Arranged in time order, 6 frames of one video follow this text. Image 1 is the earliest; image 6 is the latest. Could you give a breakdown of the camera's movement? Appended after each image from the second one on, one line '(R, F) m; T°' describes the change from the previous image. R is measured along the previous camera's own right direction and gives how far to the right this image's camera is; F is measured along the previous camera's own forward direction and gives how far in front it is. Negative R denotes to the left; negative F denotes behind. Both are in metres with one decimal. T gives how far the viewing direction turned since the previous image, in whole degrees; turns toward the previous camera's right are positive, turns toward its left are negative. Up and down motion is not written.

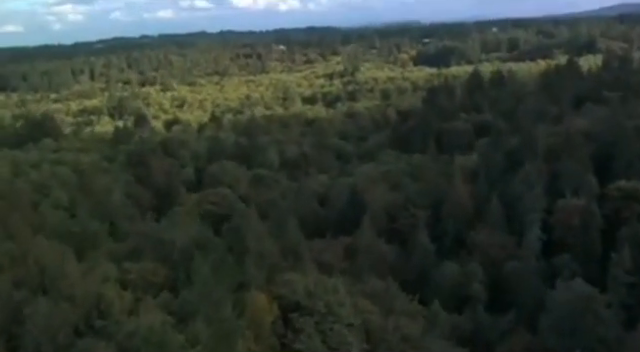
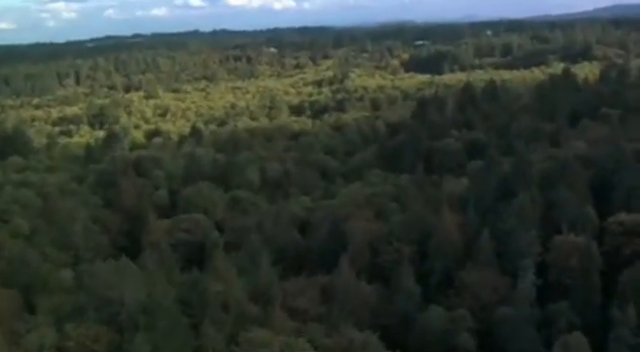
(+0.4, +1.5) m; 0°
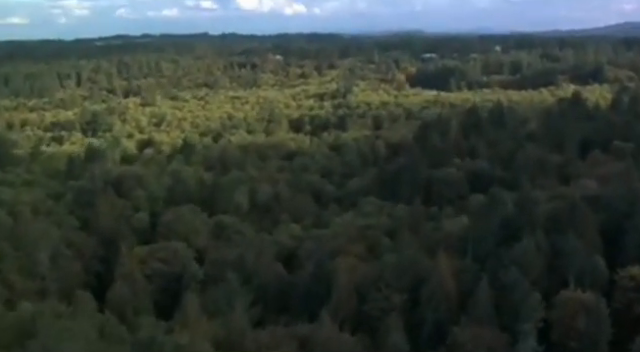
(+0.4, +1.5) m; 0°
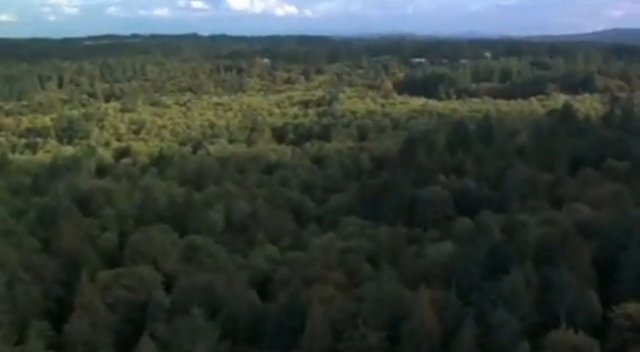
(+0.4, +1.2) m; +1°
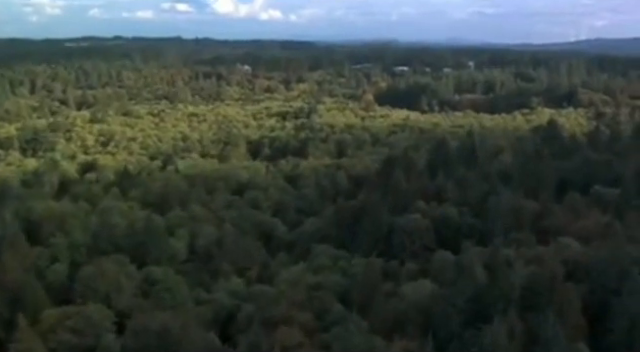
(+0.4, +1.6) m; +1°
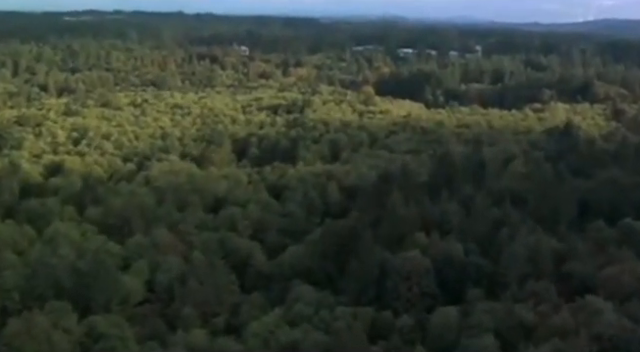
(+0.6, +3.6) m; 0°
